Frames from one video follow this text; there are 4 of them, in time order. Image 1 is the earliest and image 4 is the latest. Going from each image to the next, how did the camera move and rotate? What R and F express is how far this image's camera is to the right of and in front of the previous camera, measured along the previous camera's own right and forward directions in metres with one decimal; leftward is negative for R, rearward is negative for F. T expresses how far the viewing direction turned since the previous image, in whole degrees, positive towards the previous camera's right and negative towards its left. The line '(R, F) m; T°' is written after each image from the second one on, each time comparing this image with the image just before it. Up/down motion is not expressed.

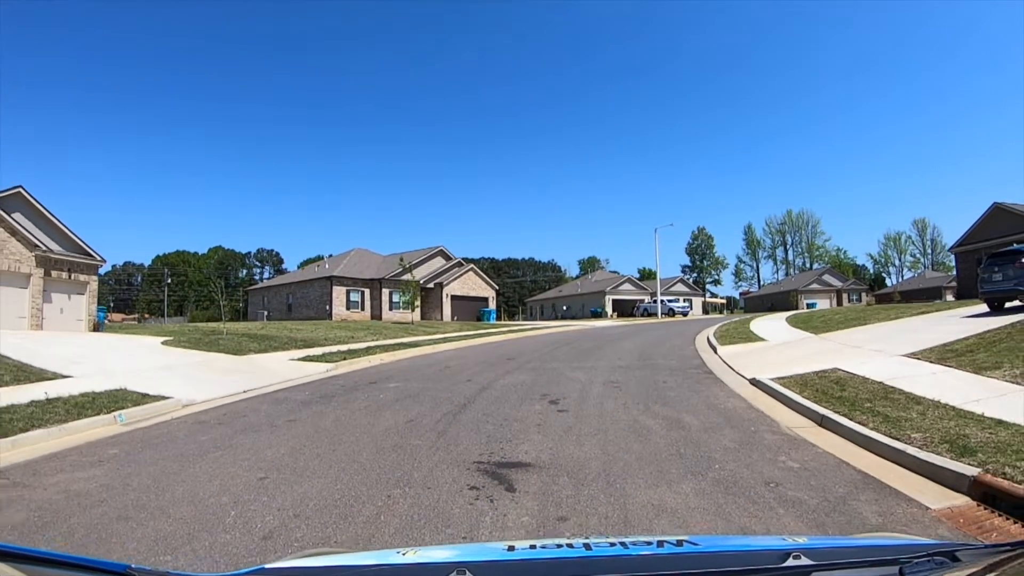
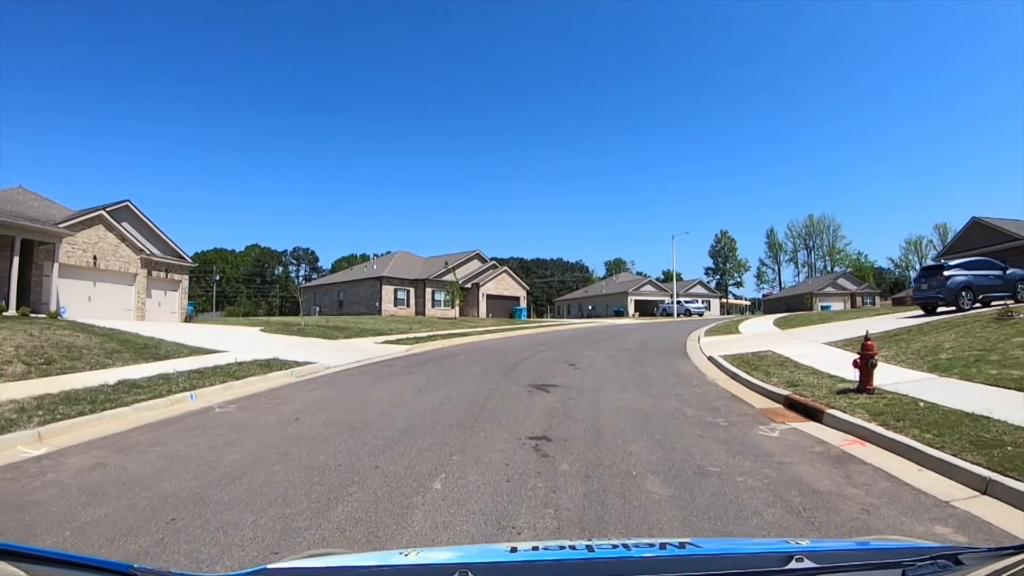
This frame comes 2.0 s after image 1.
(-0.1, -1.9) m; -2°
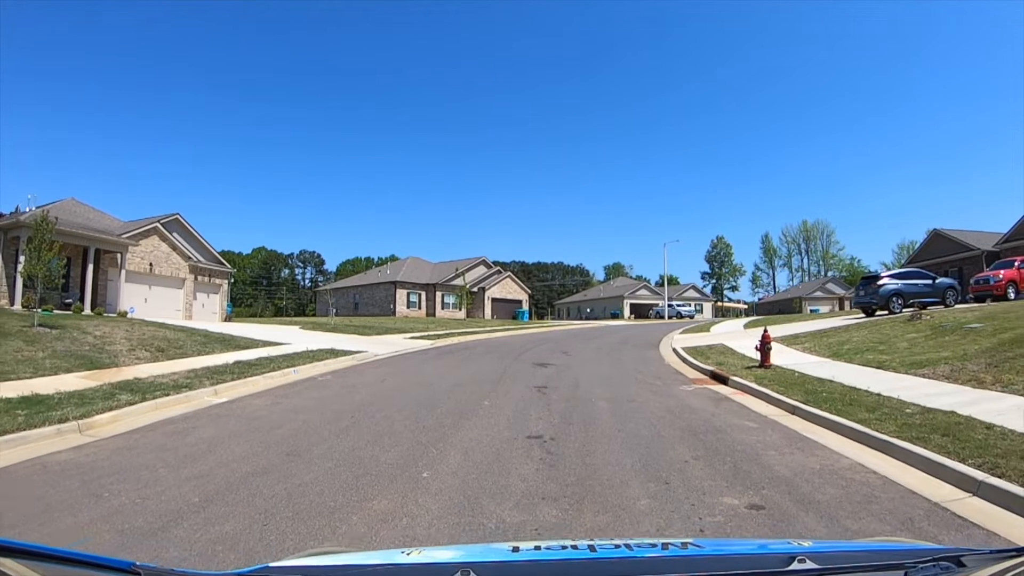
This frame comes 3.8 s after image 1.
(-0.1, -1.7) m; 0°
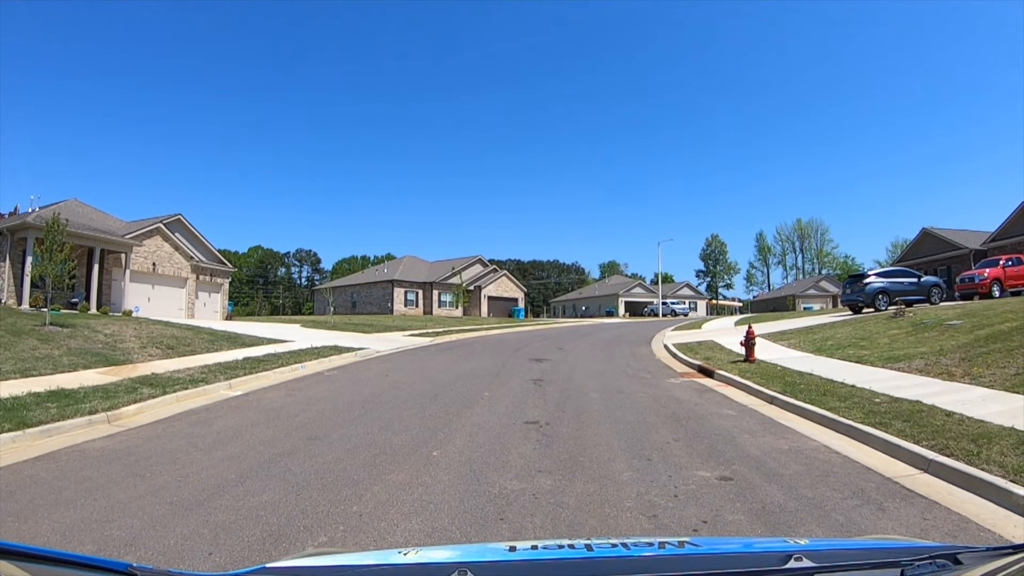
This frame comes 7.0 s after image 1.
(0.0, -0.3) m; 0°
